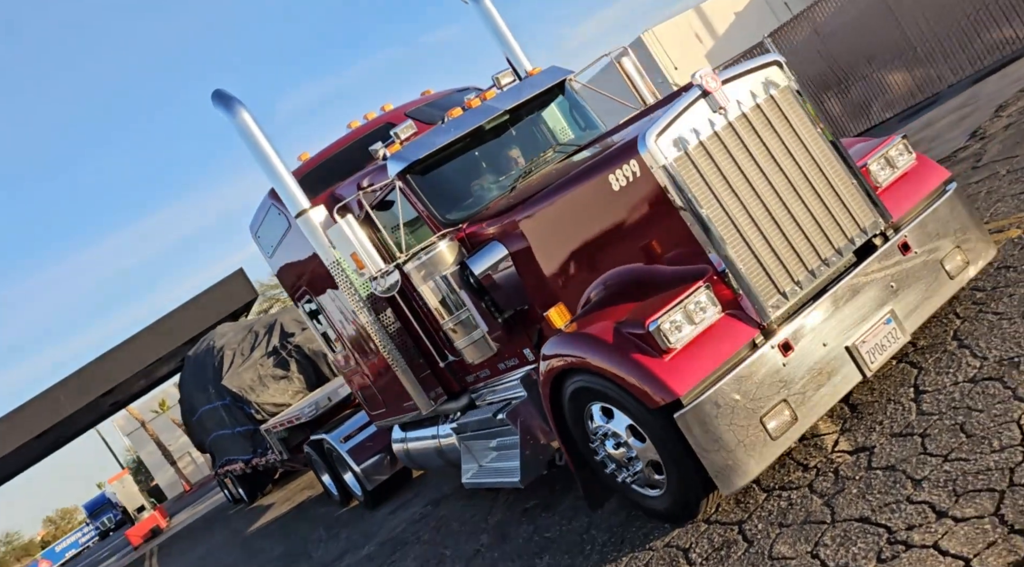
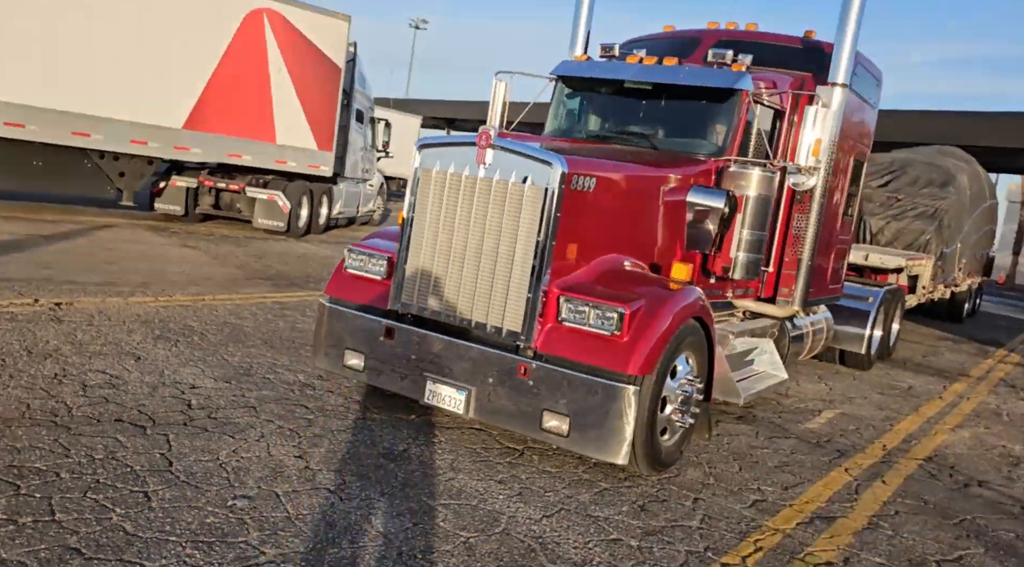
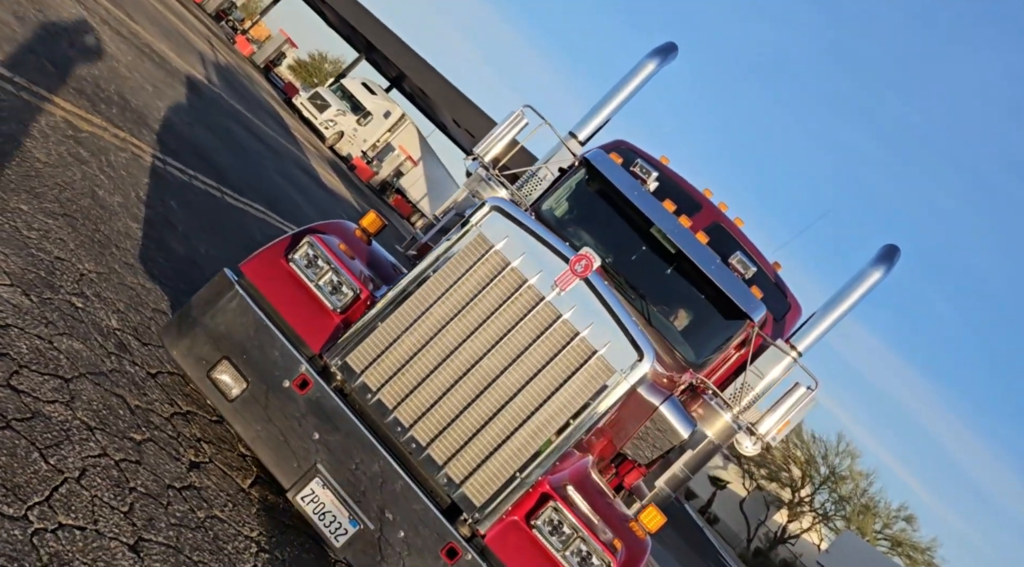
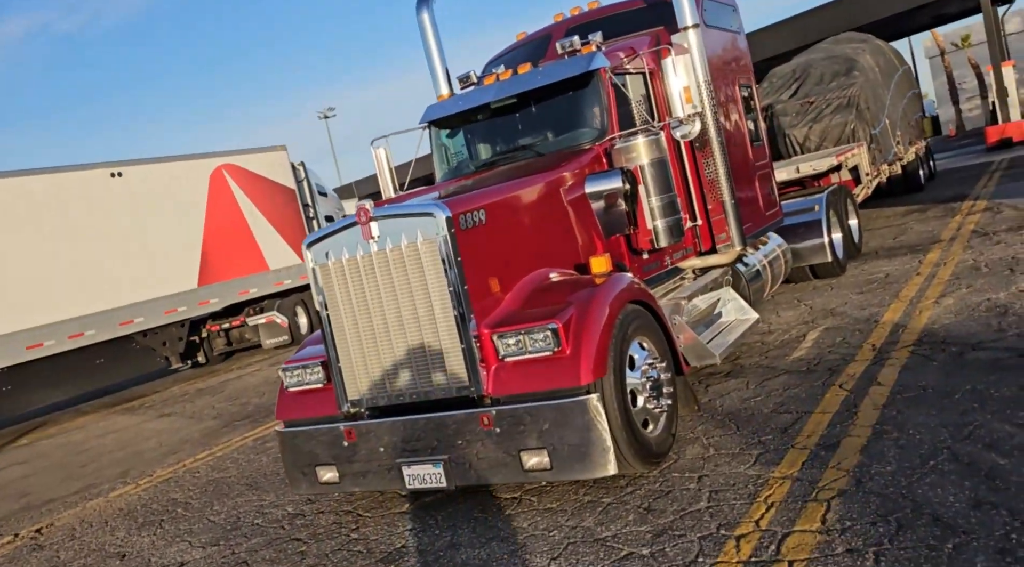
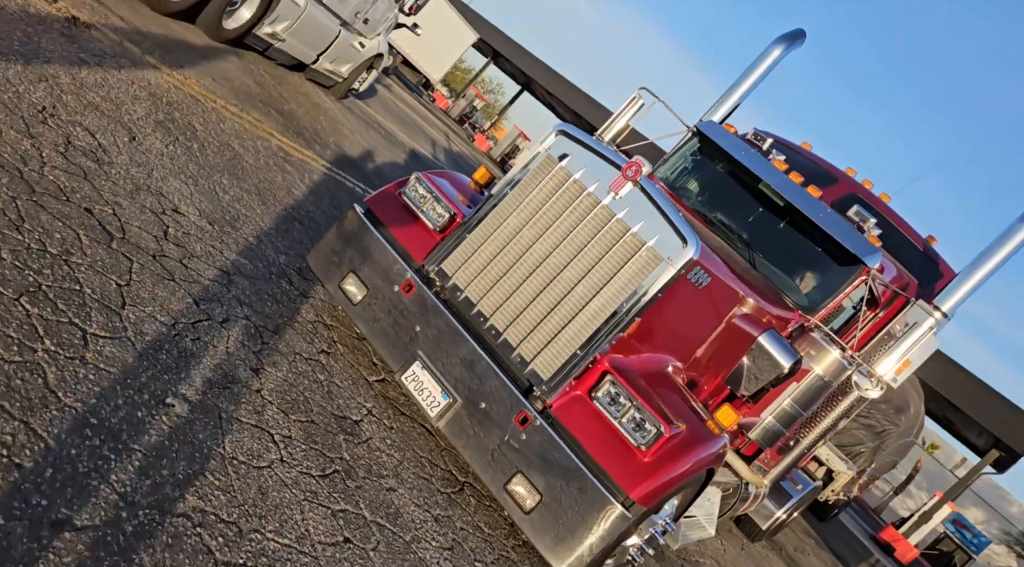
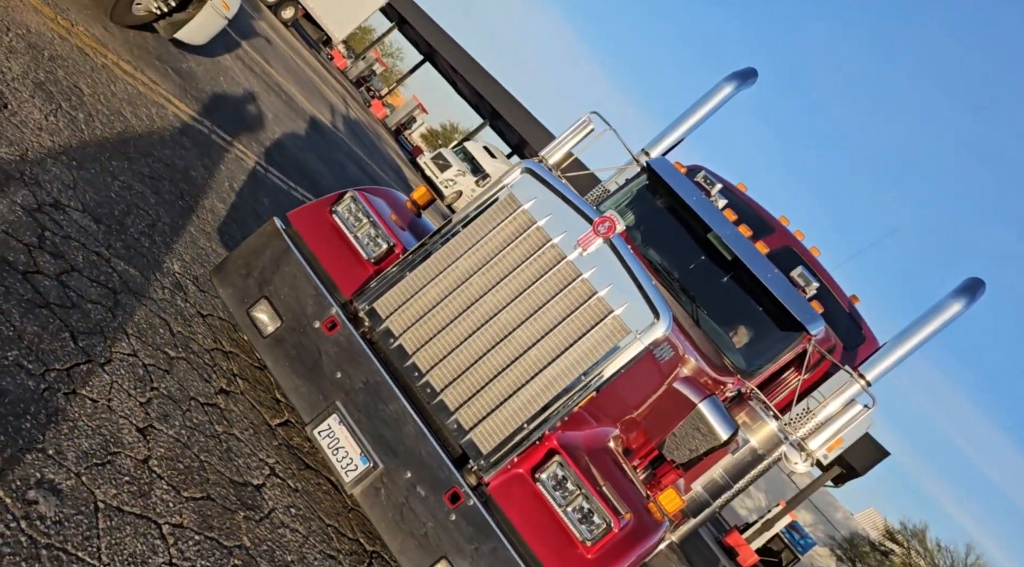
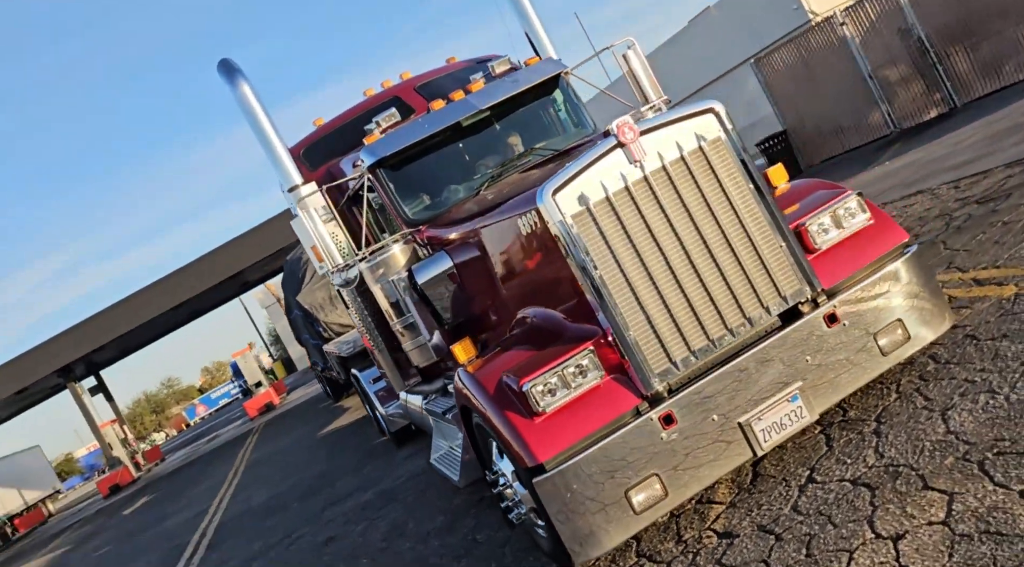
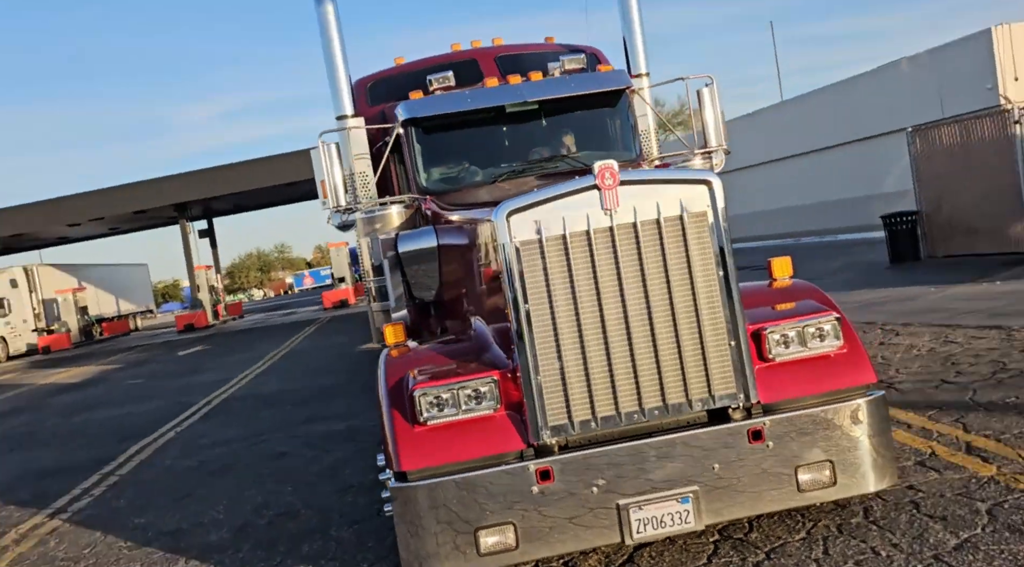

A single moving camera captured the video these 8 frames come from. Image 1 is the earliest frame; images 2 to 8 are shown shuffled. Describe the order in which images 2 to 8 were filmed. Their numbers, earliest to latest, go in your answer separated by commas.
7, 8, 3, 6, 5, 2, 4
